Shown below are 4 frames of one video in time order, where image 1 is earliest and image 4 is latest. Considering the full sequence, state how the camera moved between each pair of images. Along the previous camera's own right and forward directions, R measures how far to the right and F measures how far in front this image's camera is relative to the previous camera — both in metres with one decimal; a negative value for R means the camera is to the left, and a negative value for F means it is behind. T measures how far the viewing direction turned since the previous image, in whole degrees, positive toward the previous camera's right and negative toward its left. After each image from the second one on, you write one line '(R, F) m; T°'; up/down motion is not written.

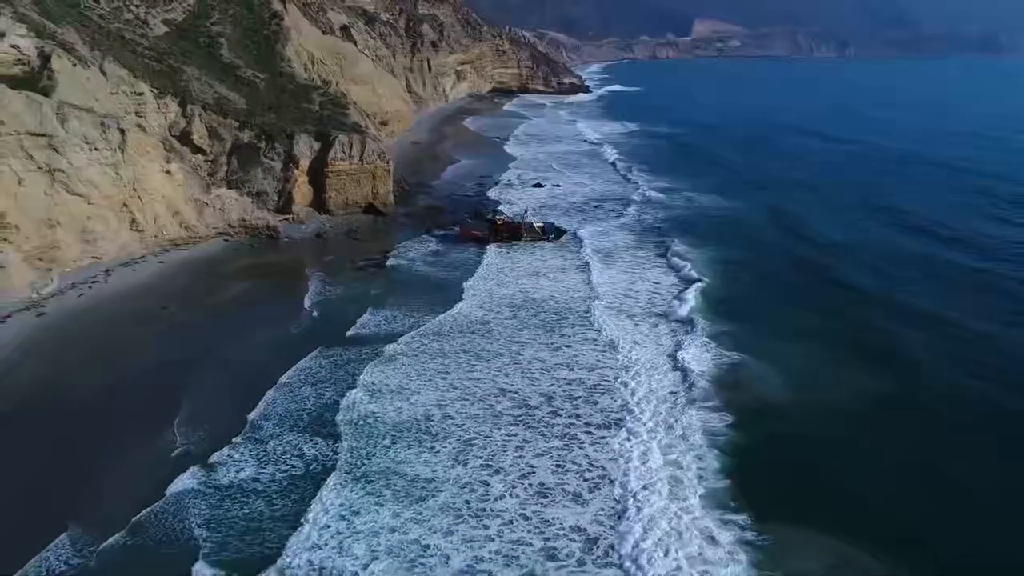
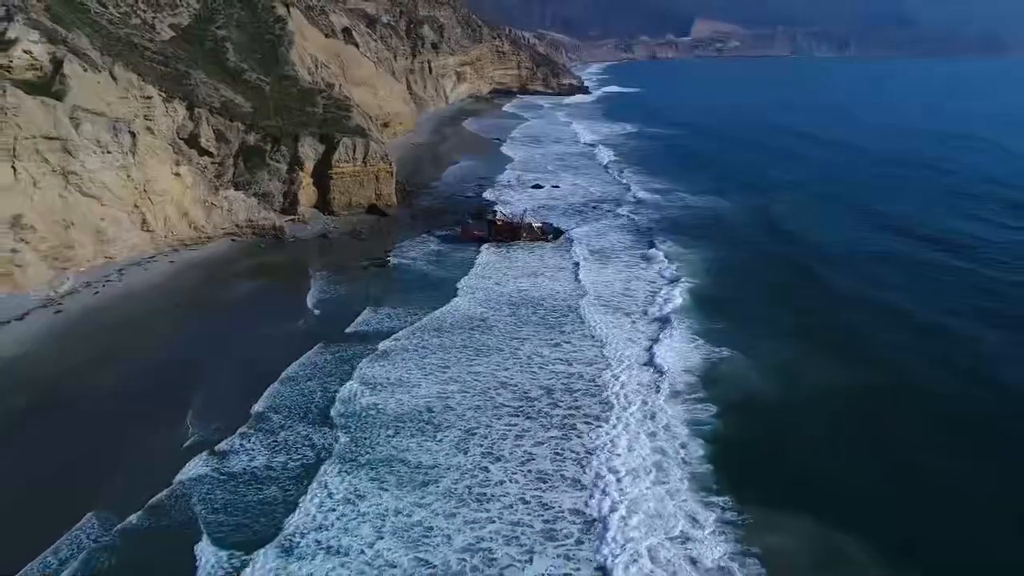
(0.0, -0.7) m; 0°
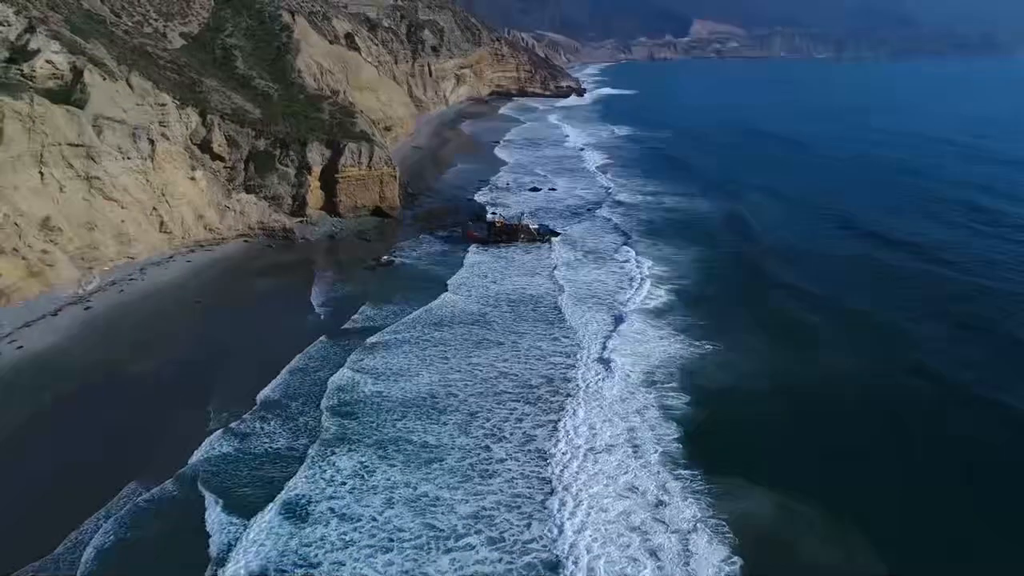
(0.0, -1.3) m; 0°
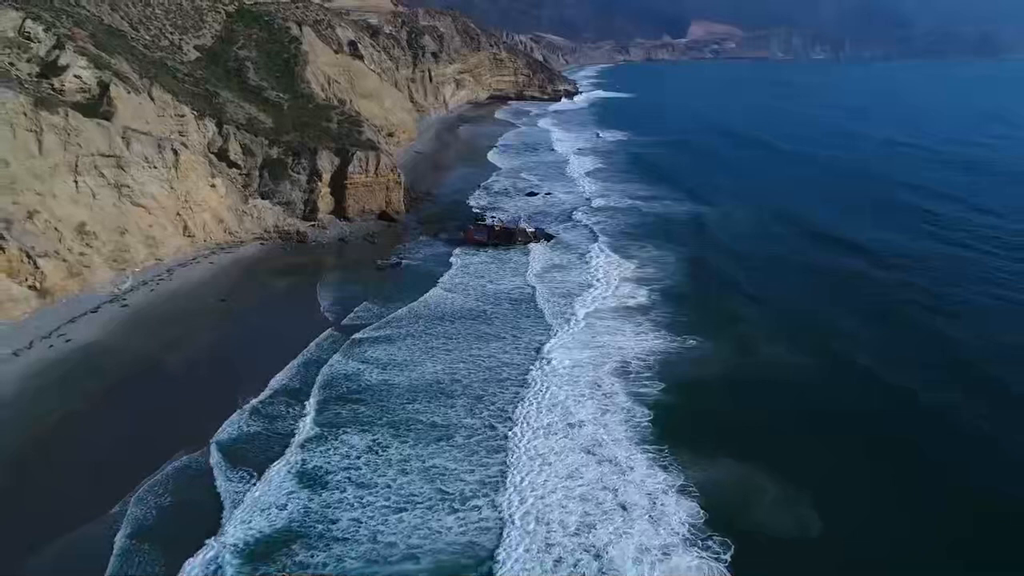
(0.0, -1.9) m; 0°
